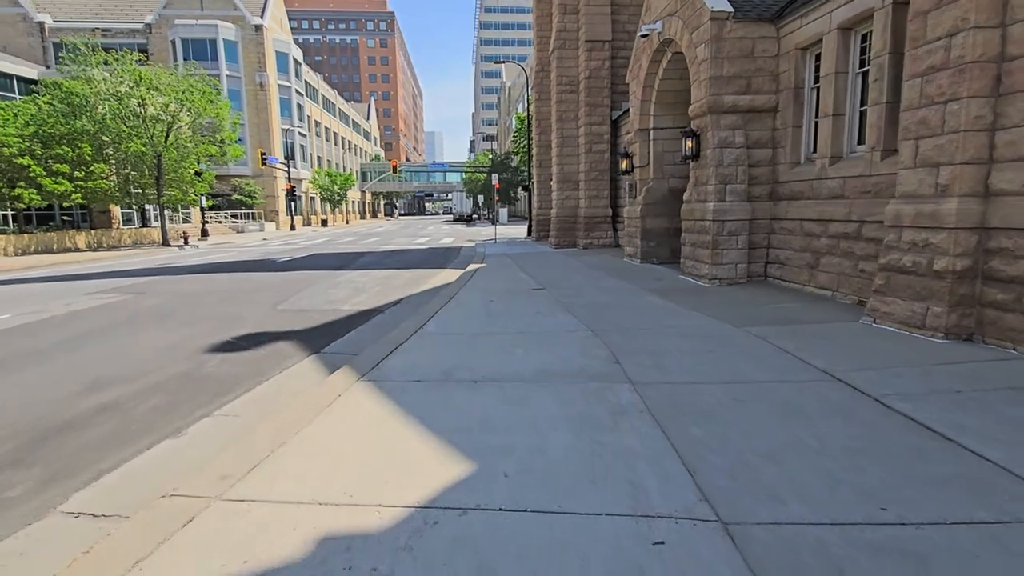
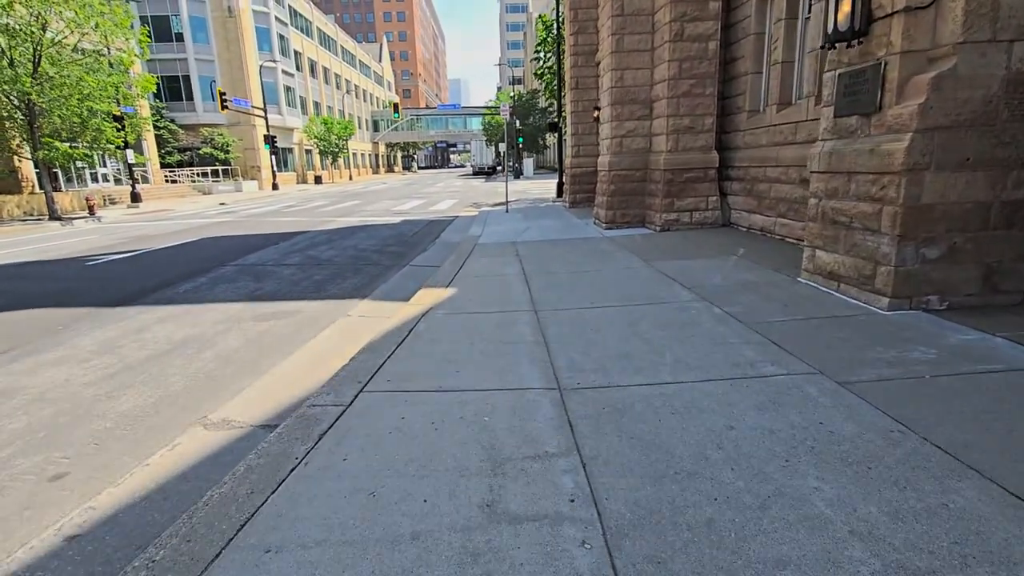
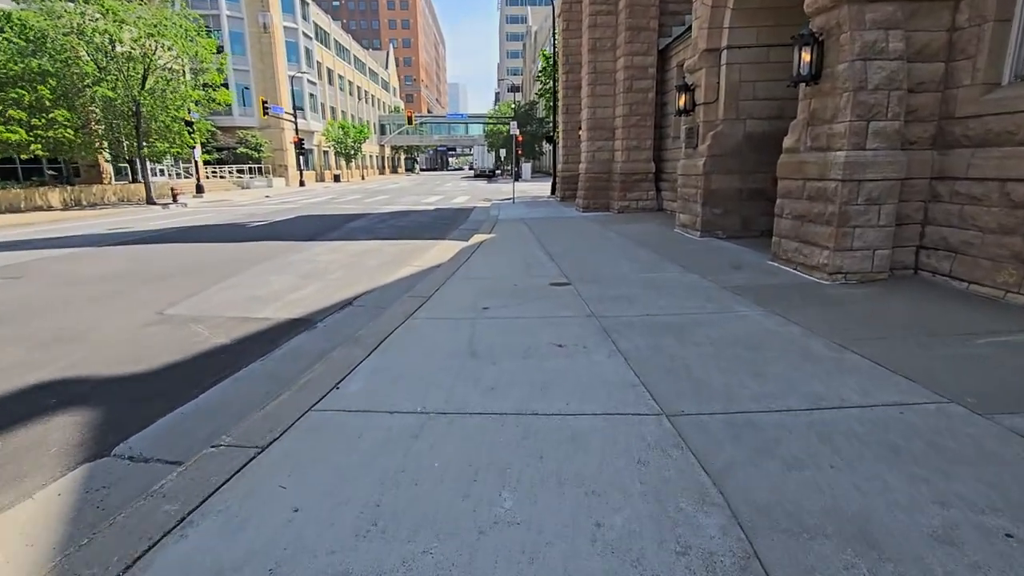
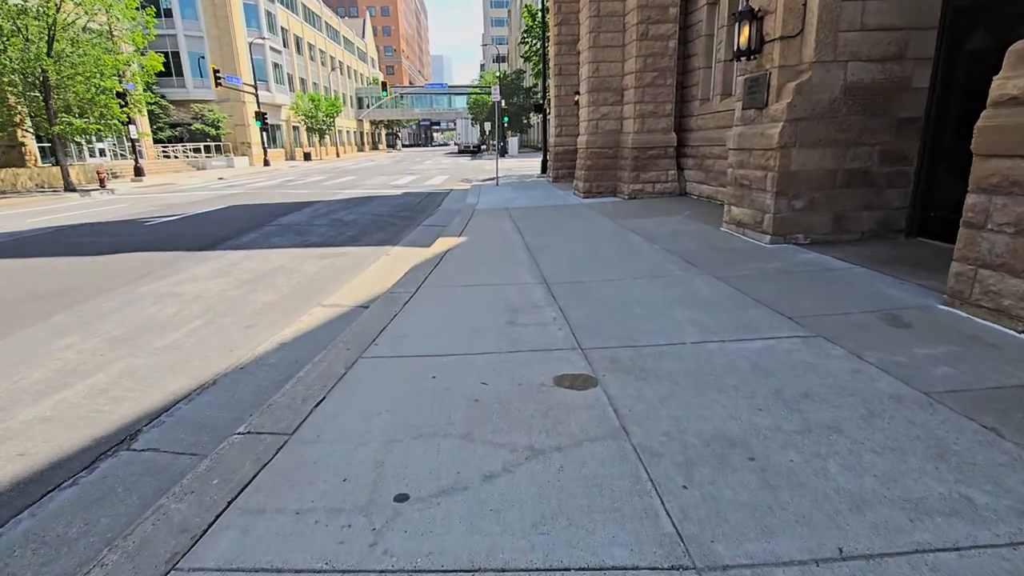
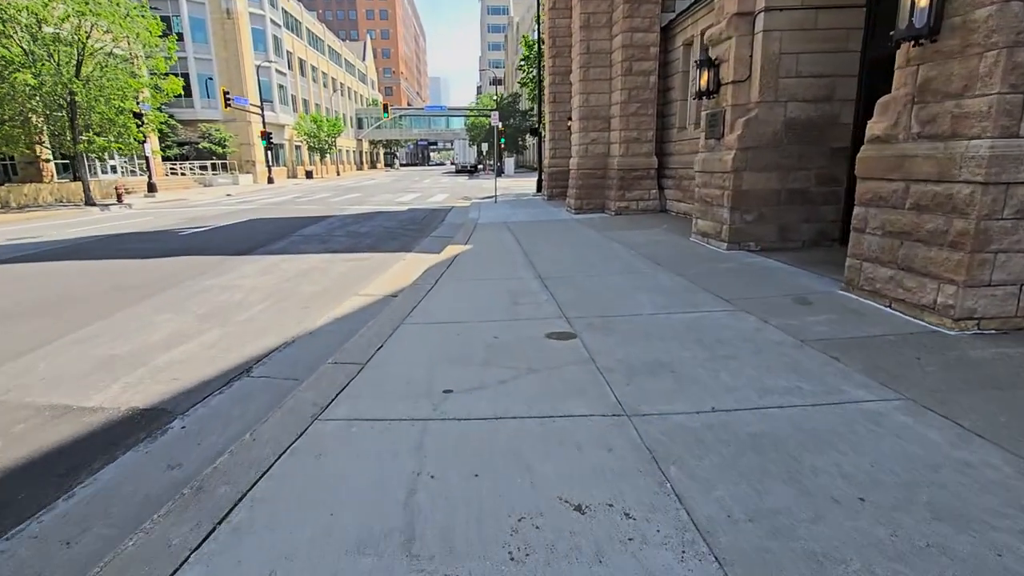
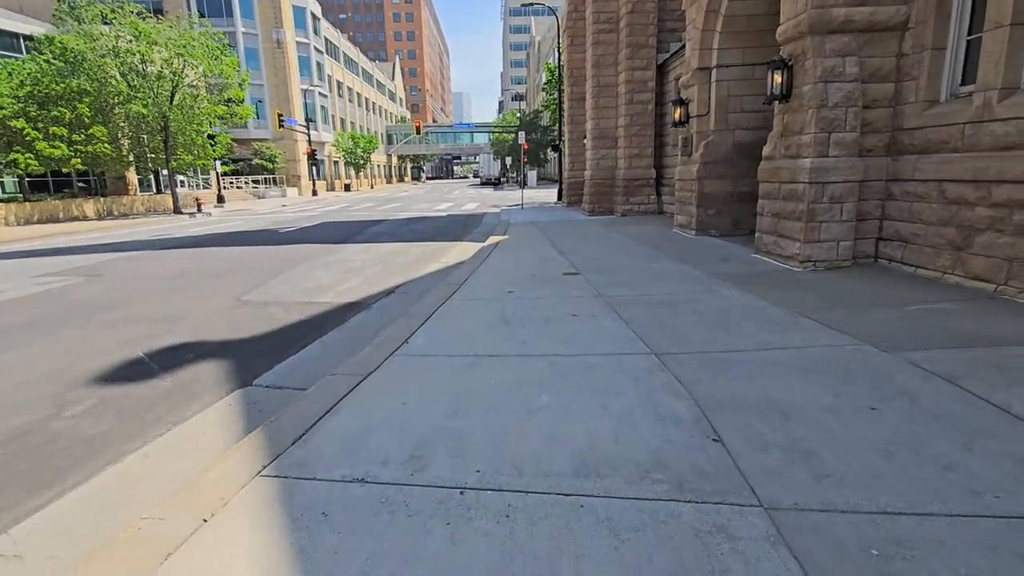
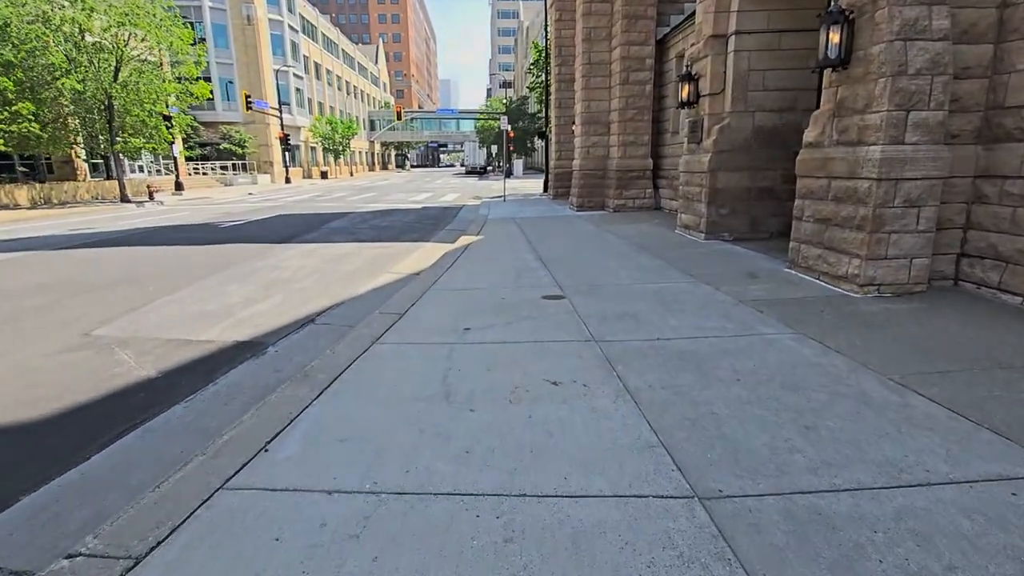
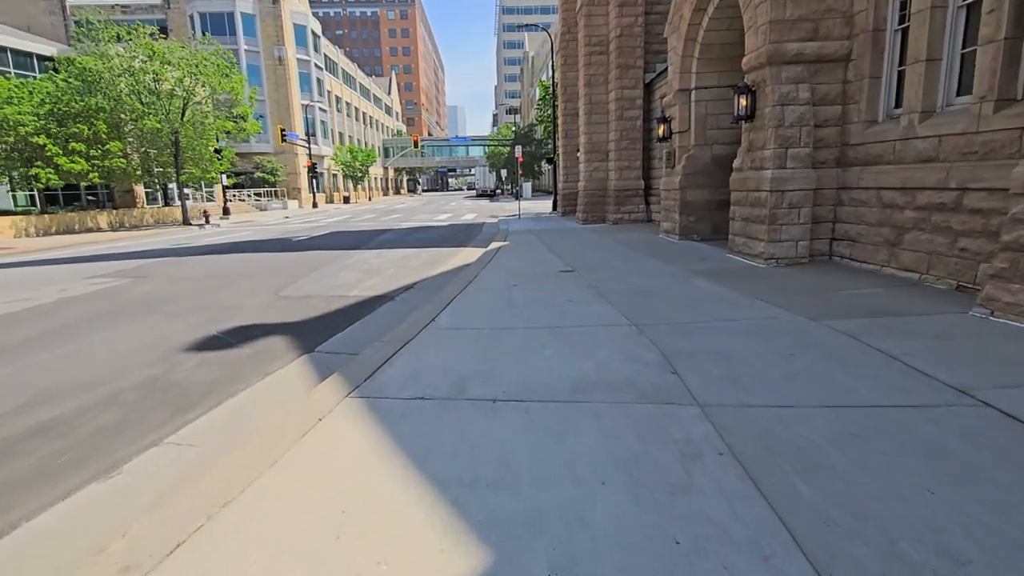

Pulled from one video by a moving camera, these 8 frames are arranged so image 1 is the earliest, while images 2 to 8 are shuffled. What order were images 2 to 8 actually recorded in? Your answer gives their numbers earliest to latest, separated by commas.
8, 6, 3, 7, 5, 4, 2
